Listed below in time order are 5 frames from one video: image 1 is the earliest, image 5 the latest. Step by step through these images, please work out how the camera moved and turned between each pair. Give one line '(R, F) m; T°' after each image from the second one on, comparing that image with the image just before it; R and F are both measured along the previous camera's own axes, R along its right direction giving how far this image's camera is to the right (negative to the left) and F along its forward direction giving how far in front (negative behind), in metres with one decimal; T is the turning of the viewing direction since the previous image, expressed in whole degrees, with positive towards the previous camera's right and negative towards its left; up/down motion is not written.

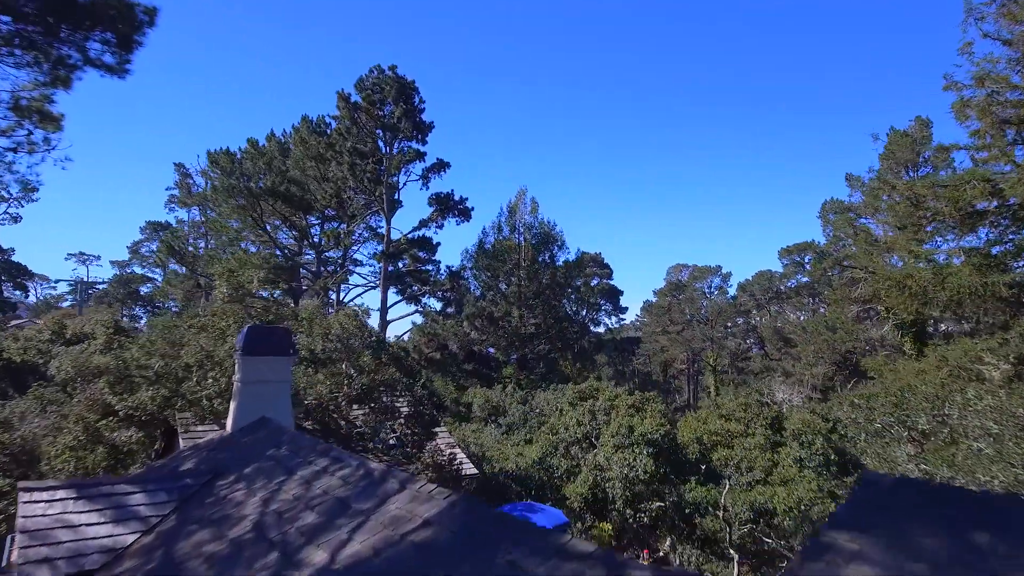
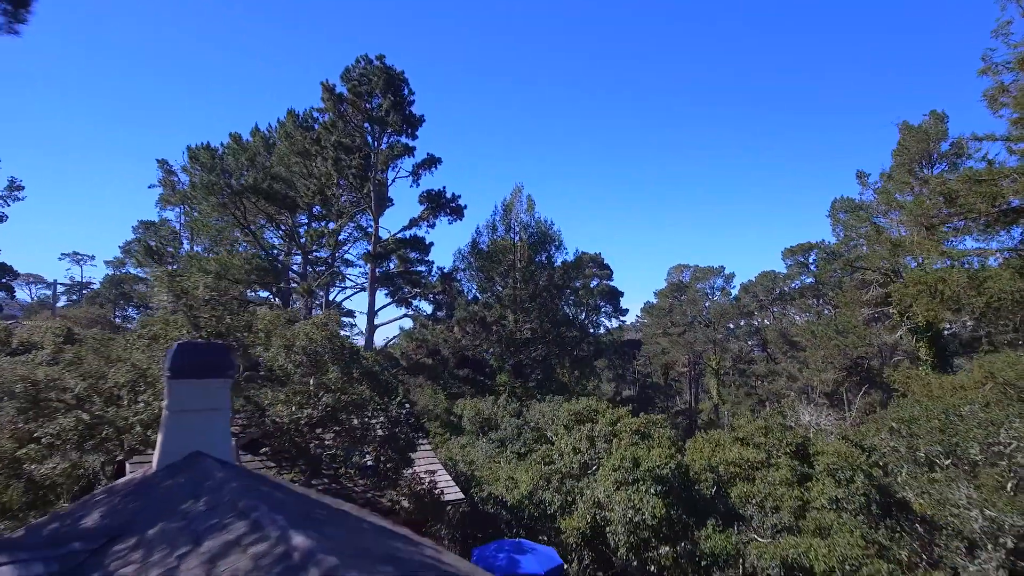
(+0.3, +1.6) m; 0°
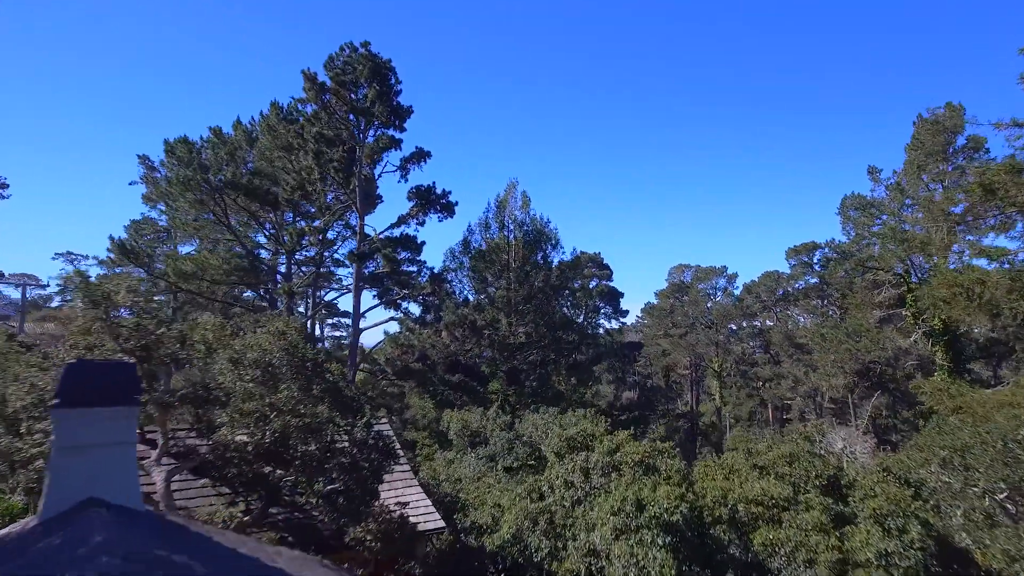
(+0.3, +1.6) m; 0°
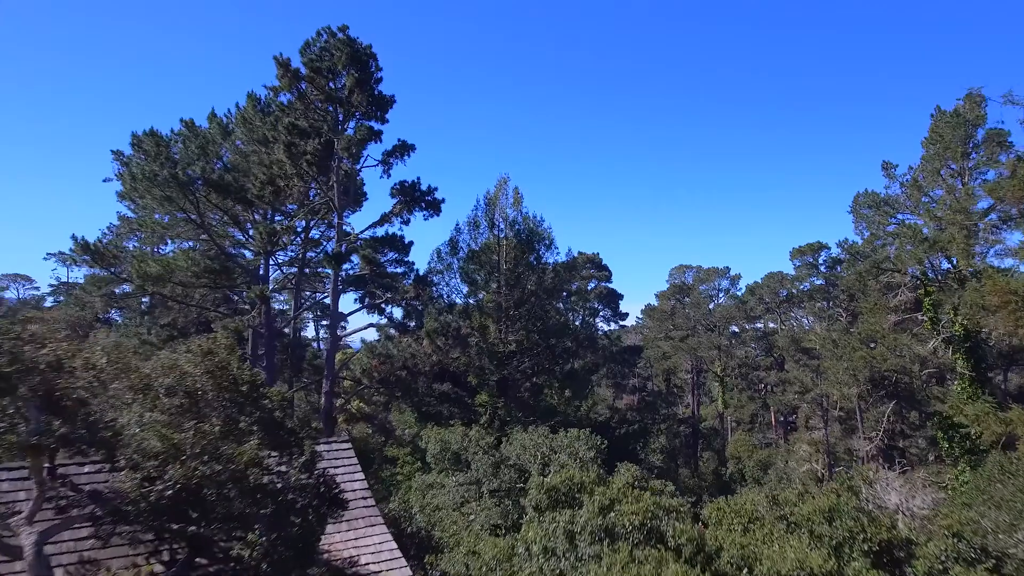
(+0.5, +1.9) m; 0°
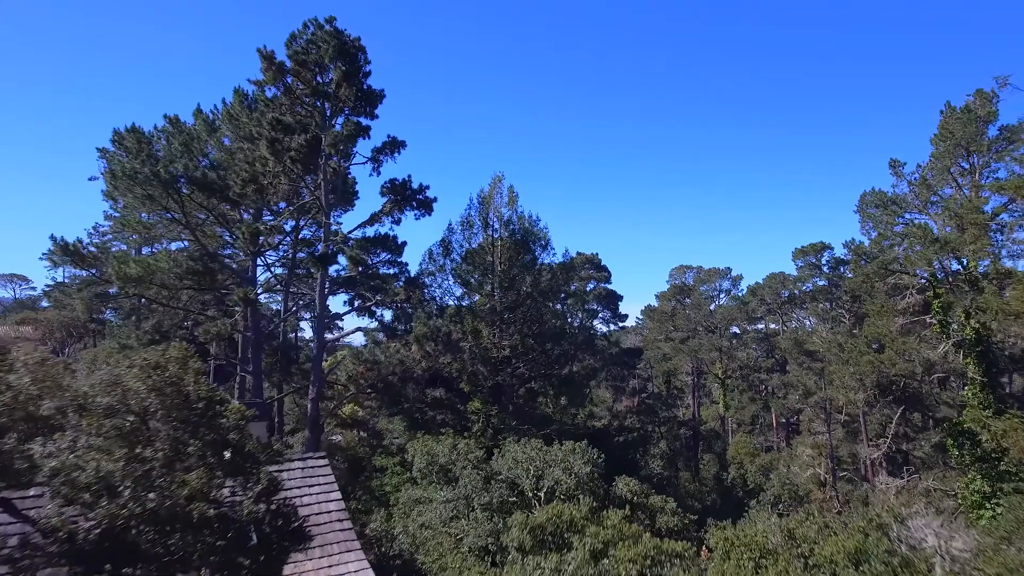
(+0.3, +1.0) m; 0°
